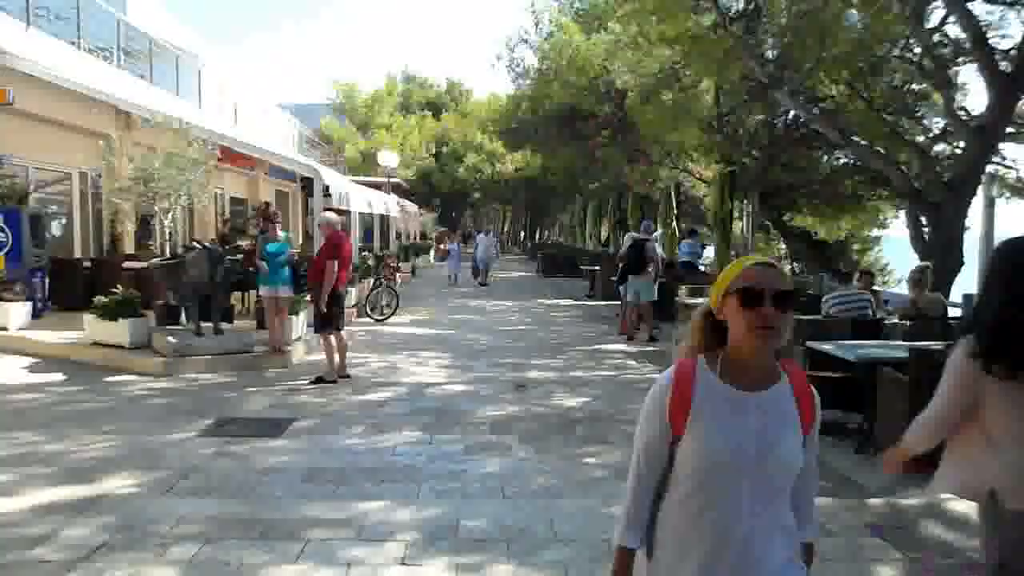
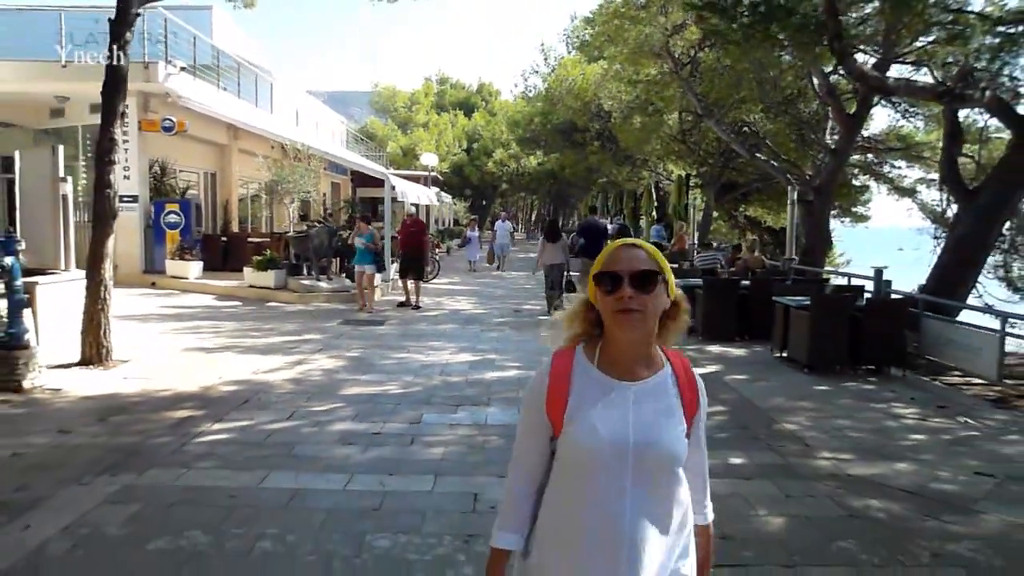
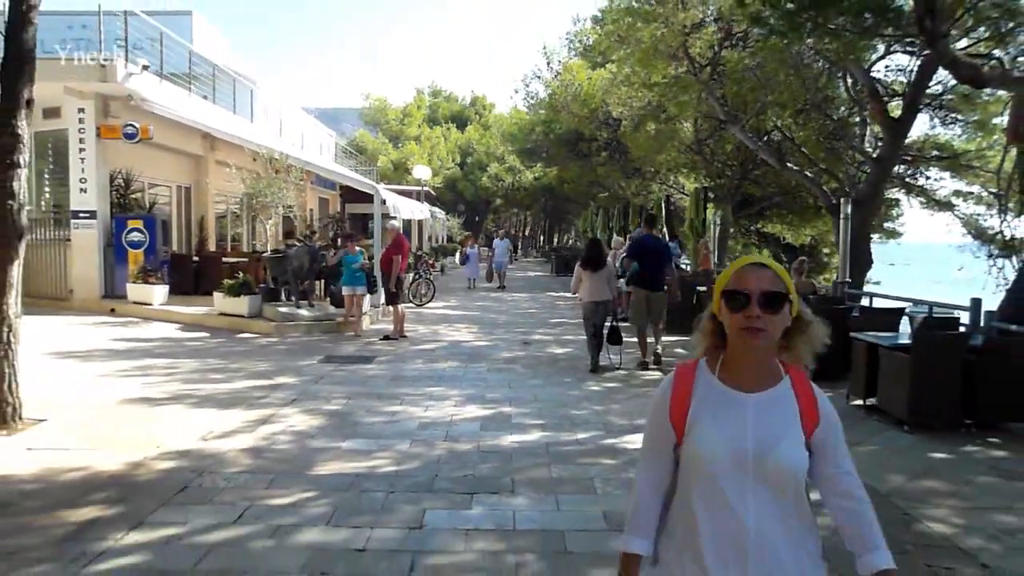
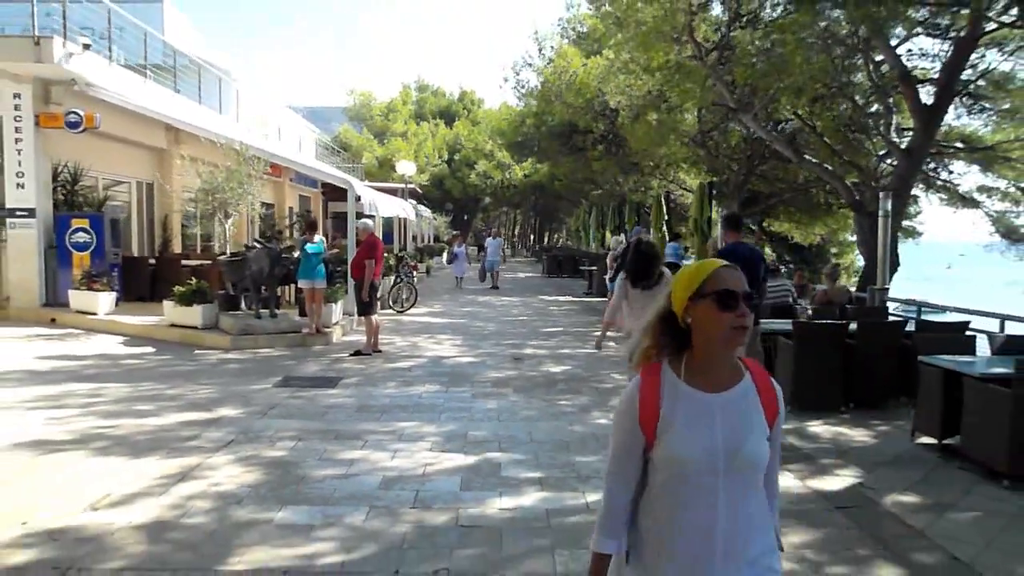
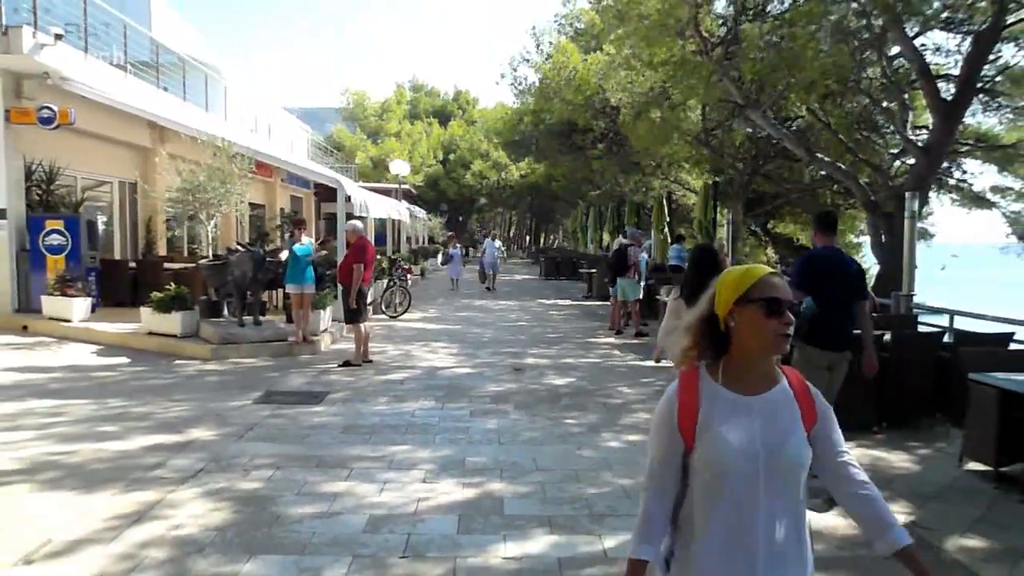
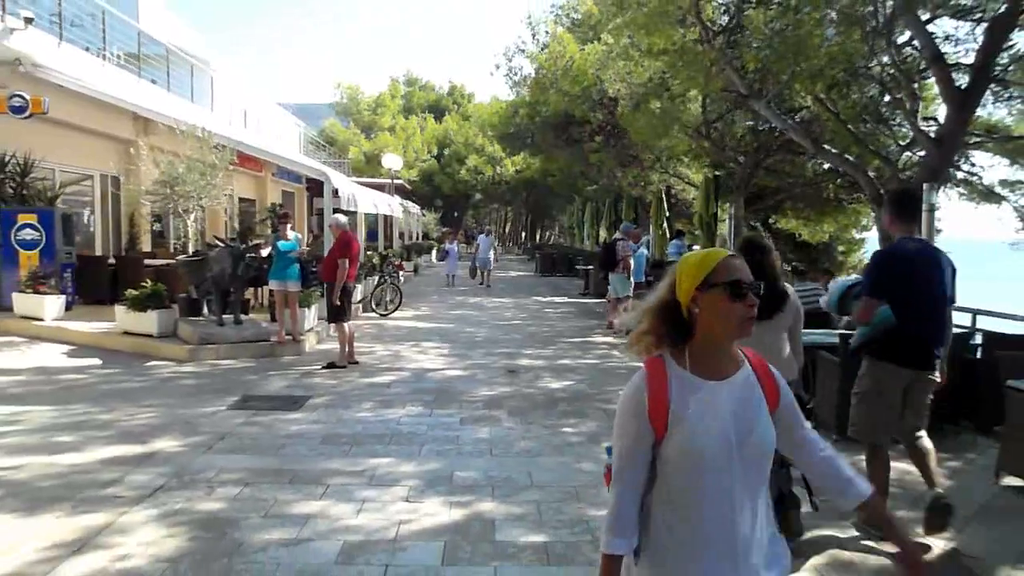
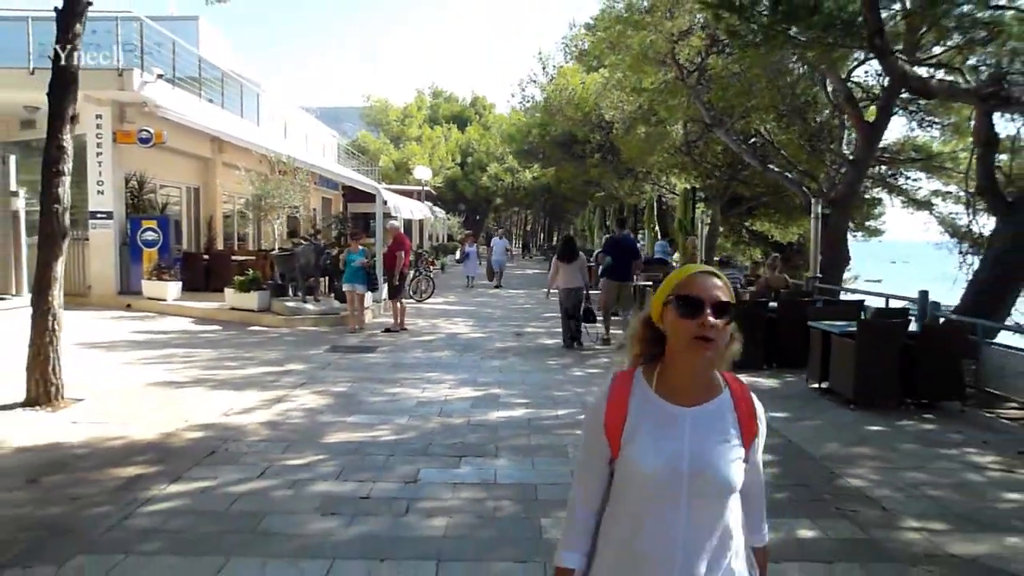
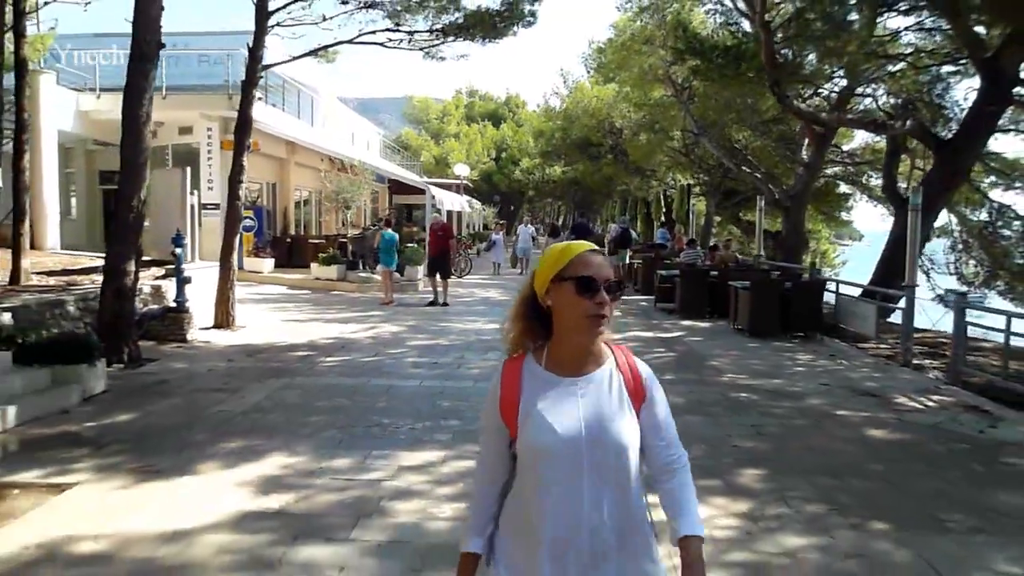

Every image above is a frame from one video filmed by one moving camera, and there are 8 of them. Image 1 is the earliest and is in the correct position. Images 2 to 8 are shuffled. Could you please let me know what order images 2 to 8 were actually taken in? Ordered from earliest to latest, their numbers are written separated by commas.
6, 5, 4, 3, 7, 2, 8
